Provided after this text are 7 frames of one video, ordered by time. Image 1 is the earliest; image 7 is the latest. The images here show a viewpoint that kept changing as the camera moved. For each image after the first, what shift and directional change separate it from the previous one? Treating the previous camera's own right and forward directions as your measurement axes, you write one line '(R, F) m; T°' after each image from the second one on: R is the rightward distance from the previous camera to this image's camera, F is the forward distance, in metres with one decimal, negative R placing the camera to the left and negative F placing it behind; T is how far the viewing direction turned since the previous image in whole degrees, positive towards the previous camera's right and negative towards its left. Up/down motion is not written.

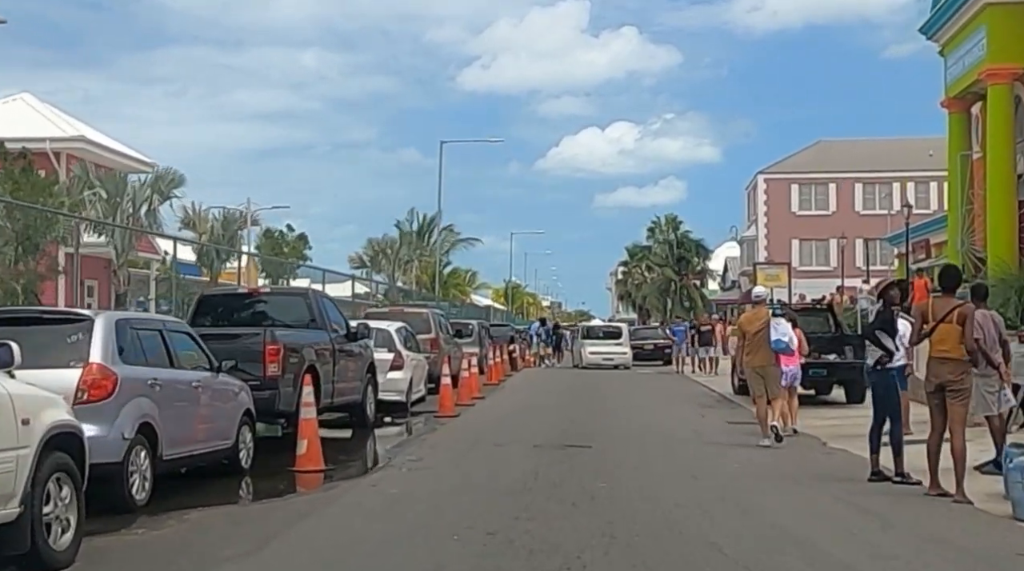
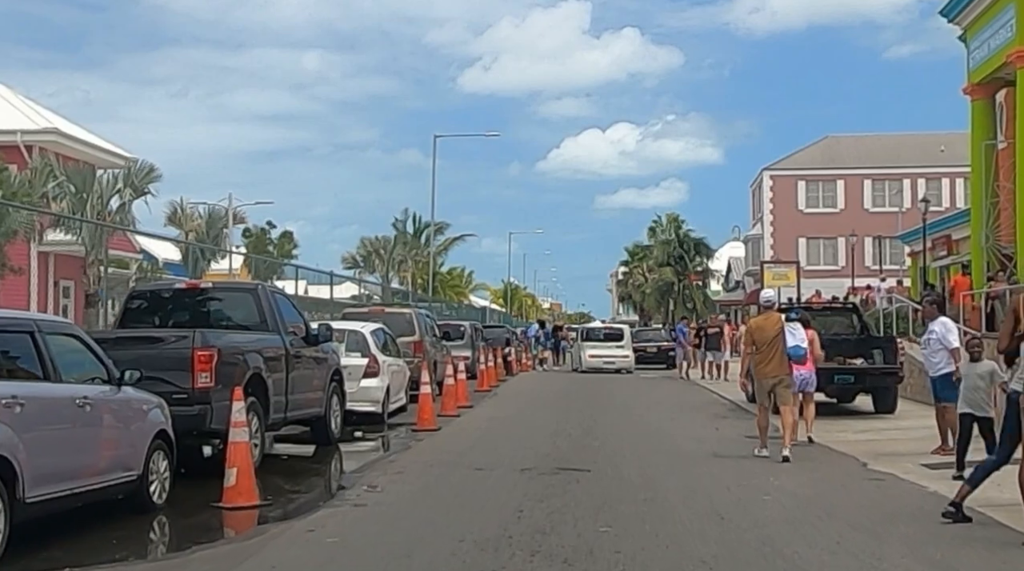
(+0.2, +2.2) m; 0°
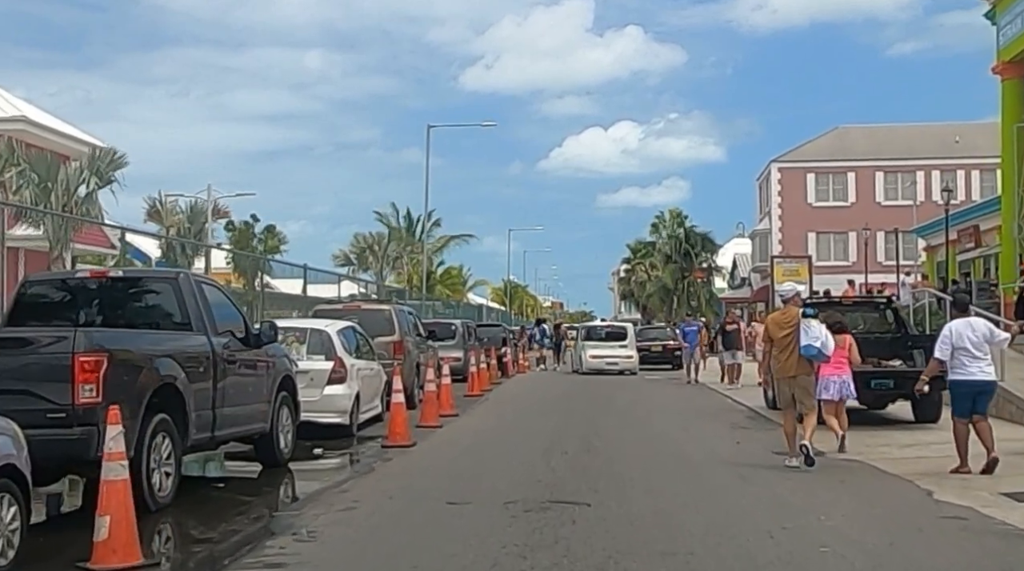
(+0.2, +2.4) m; 0°
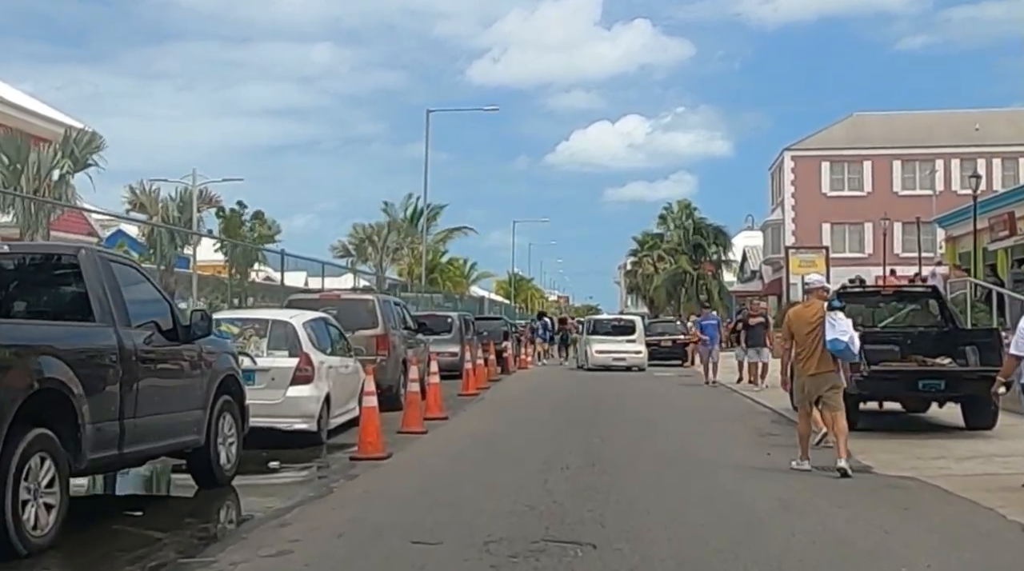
(+0.1, +2.1) m; 0°
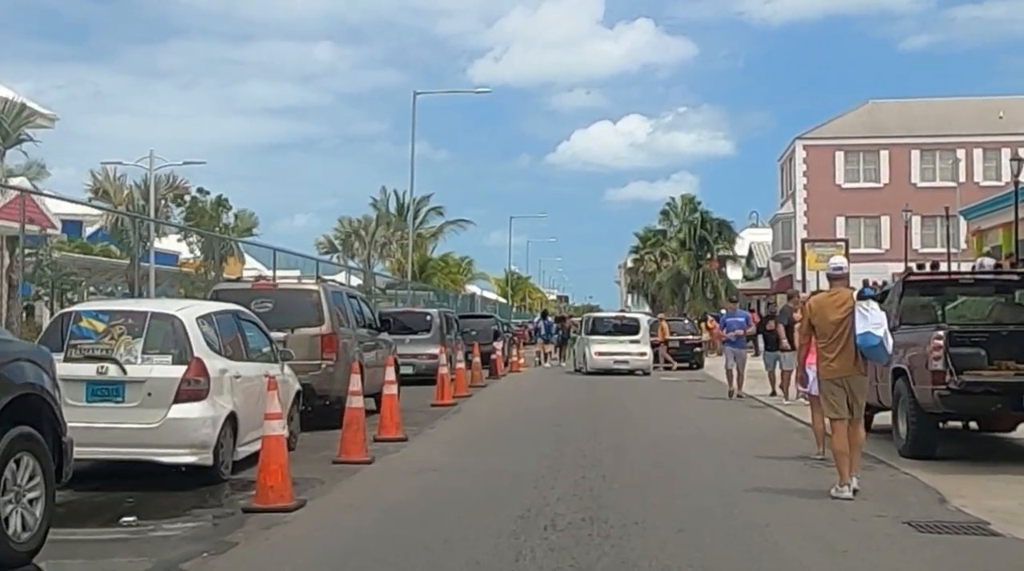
(+0.3, +3.6) m; 0°
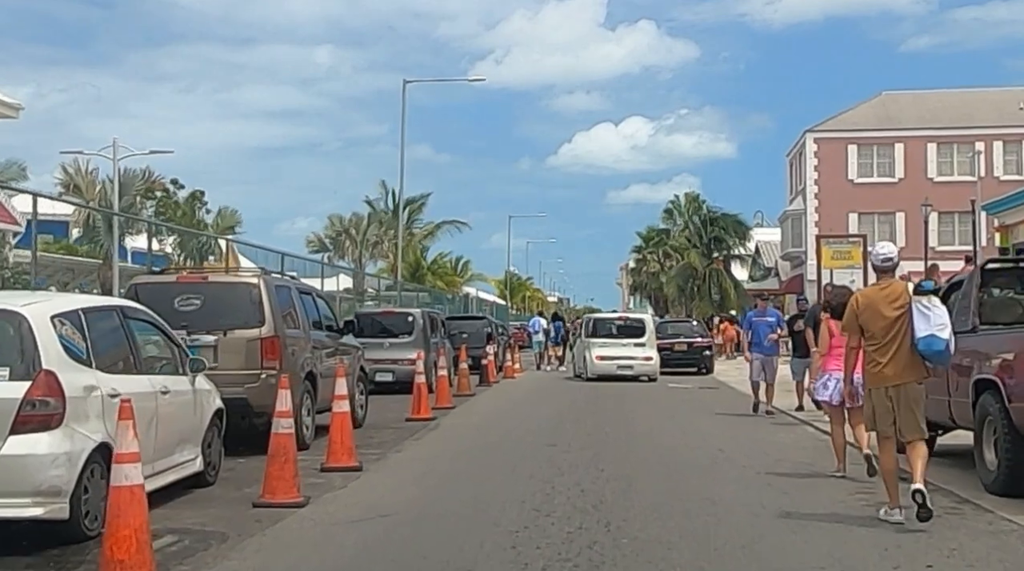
(+0.2, +2.7) m; 0°
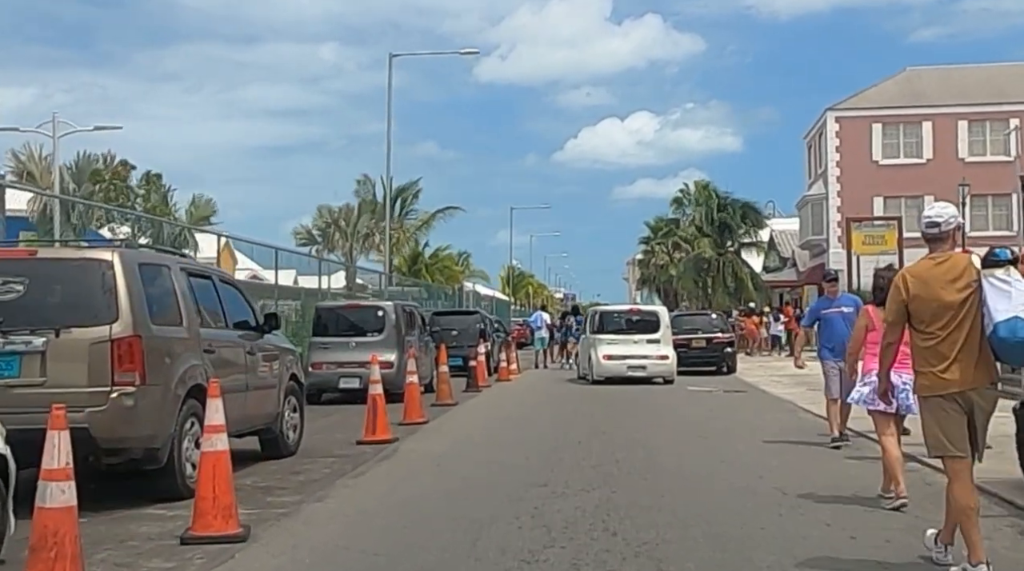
(+0.3, +3.8) m; 0°
